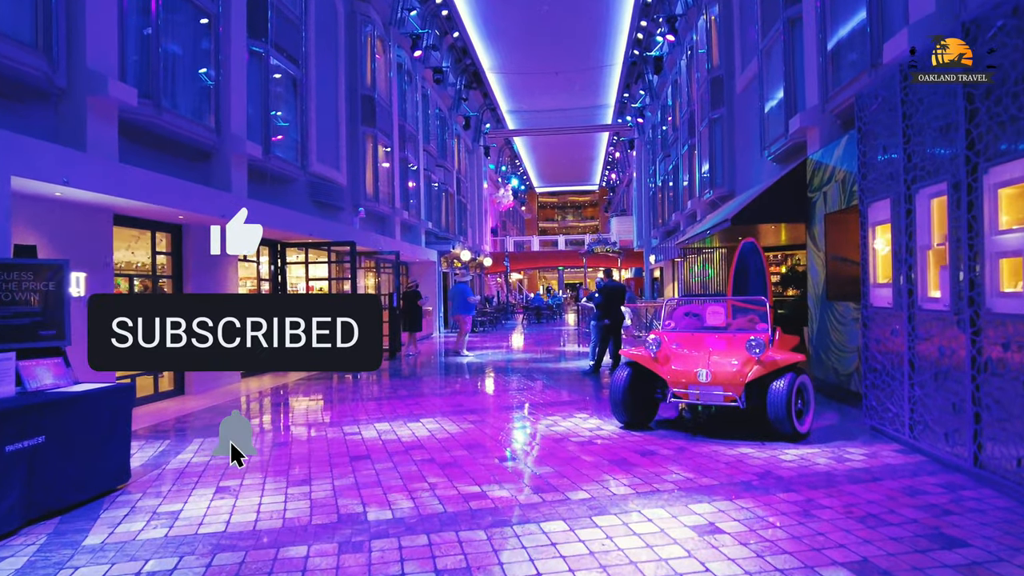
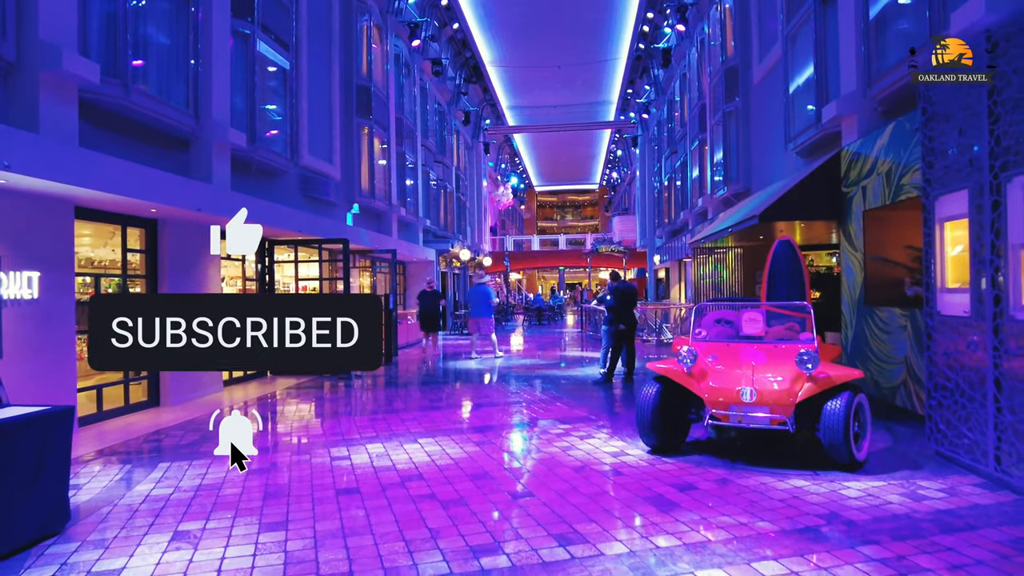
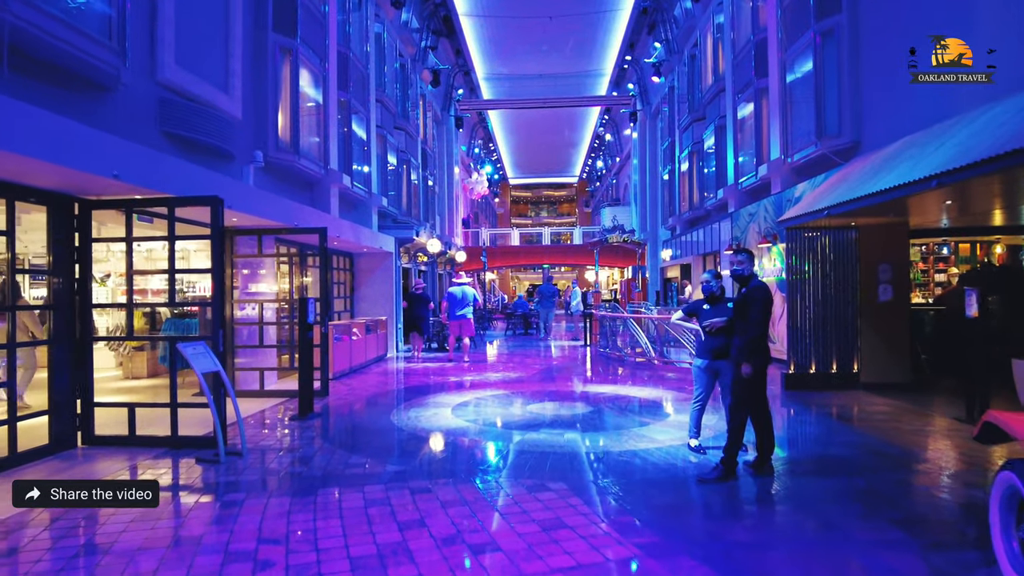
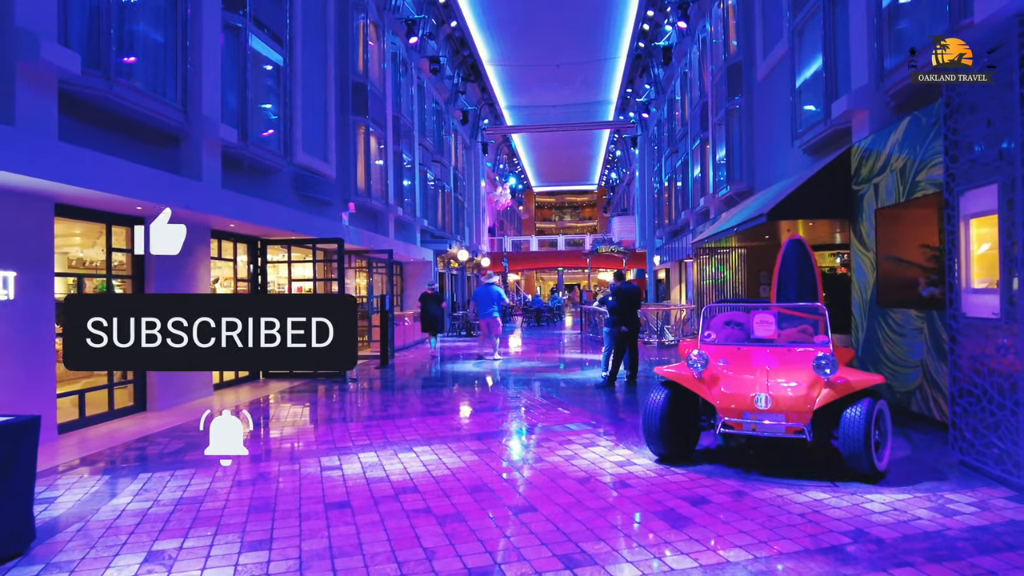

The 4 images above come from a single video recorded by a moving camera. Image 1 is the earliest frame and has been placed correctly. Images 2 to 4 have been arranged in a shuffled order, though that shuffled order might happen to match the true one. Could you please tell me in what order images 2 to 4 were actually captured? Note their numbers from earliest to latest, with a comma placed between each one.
2, 4, 3
